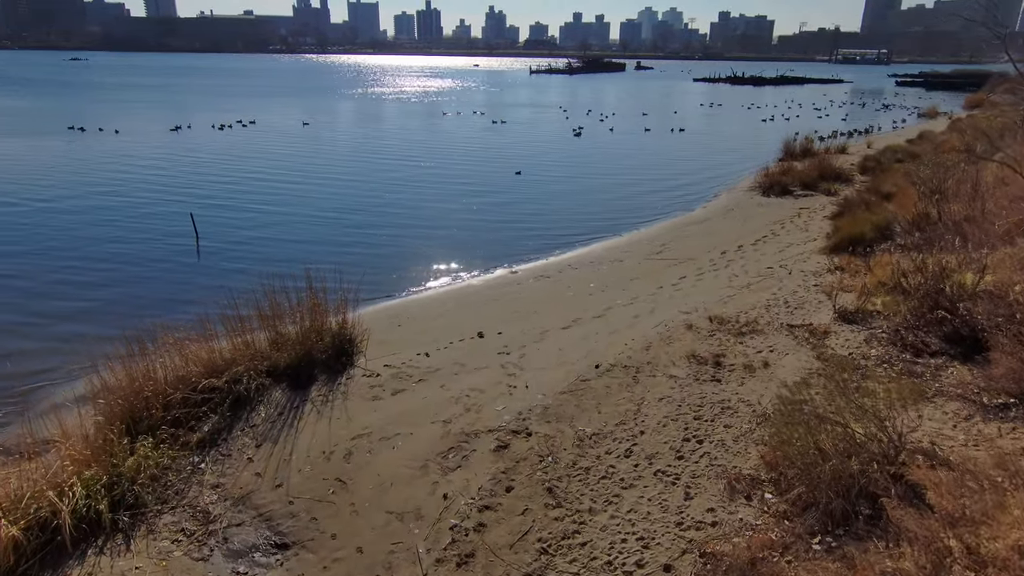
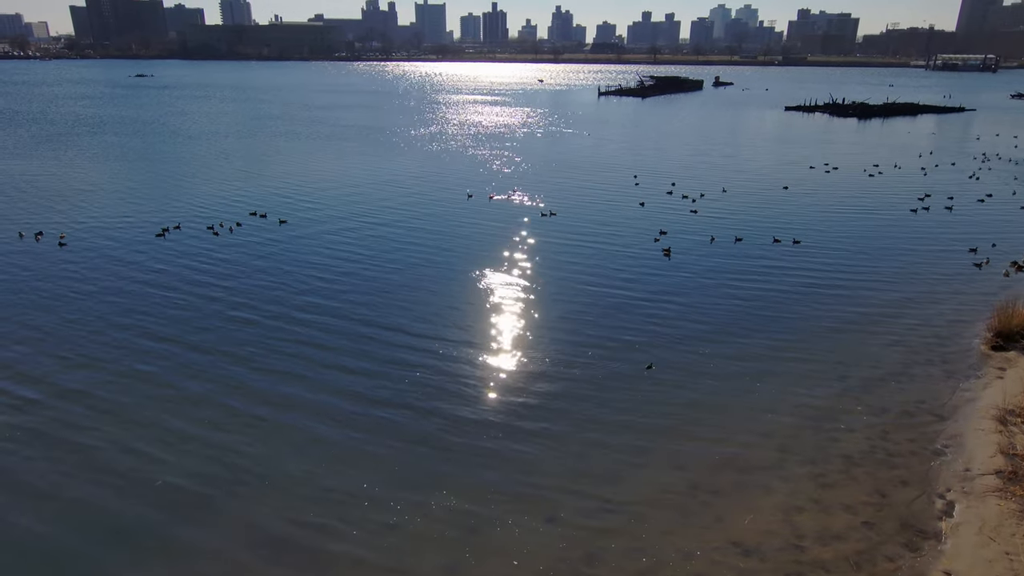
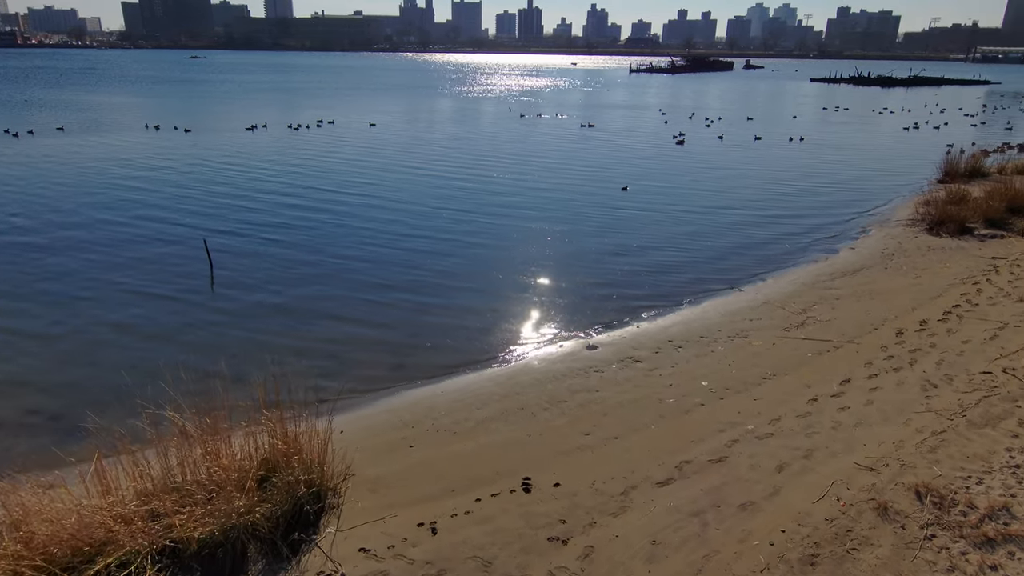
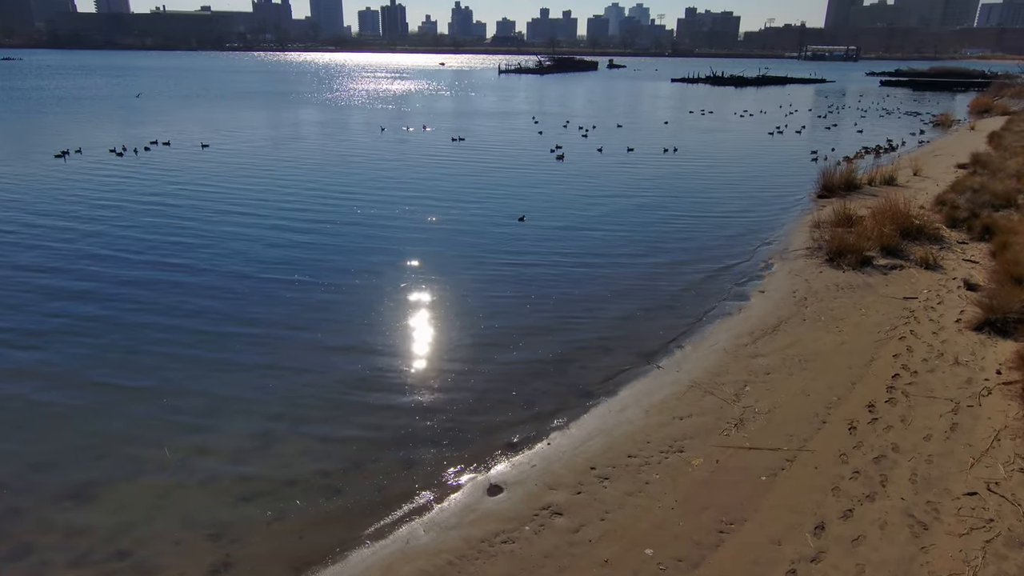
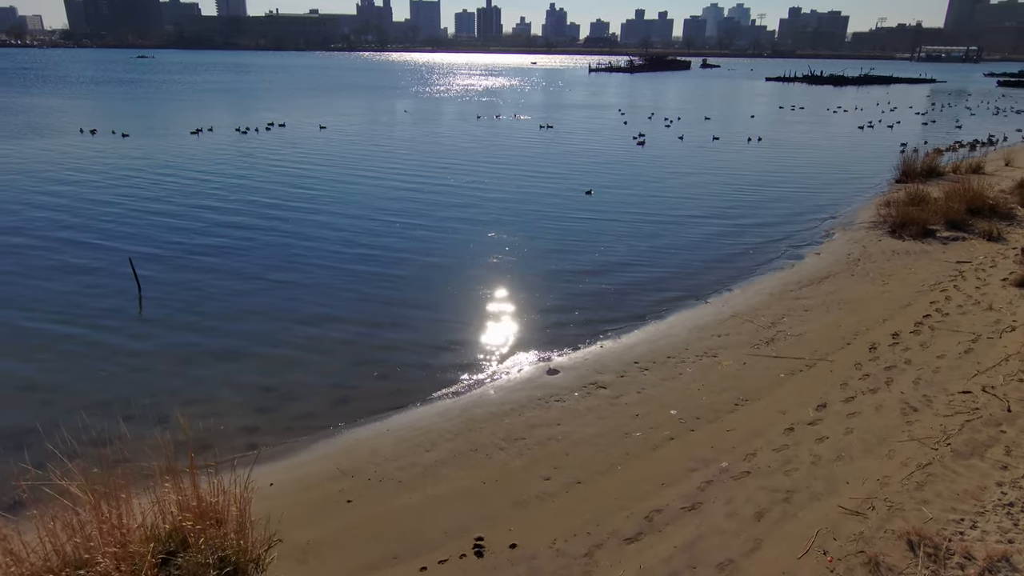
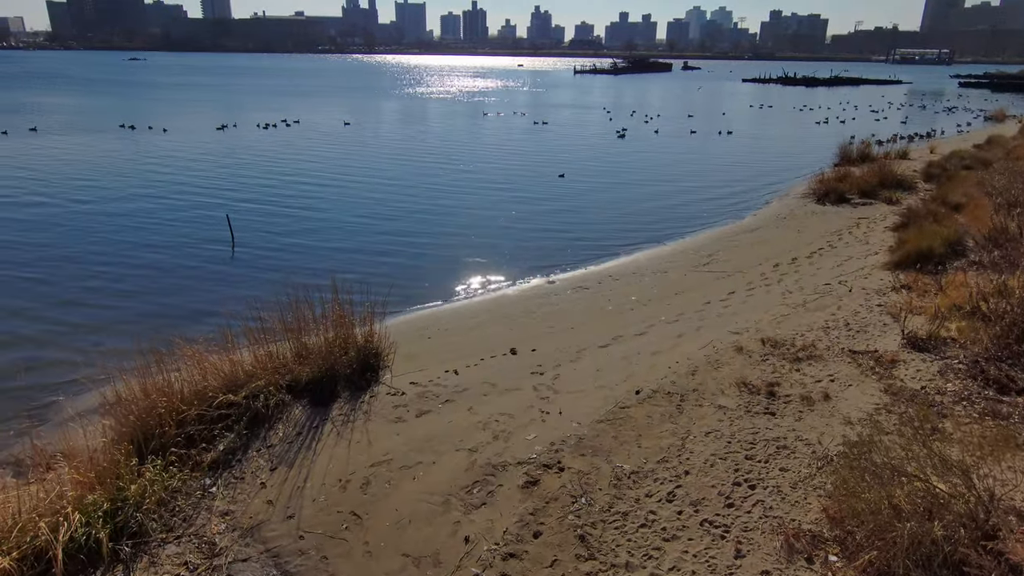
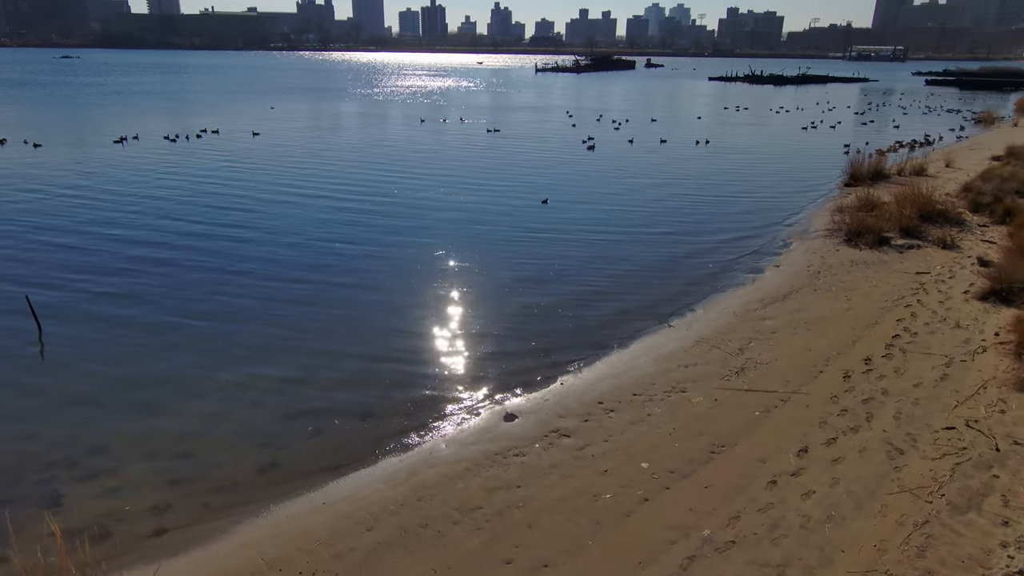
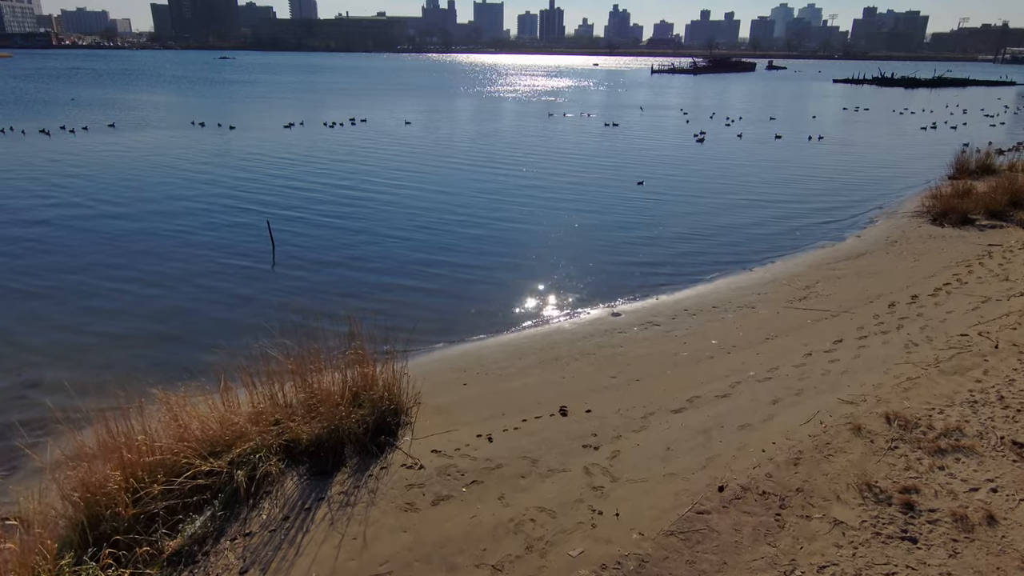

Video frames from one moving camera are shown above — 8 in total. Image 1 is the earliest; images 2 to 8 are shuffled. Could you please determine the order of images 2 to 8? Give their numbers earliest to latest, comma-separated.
6, 8, 3, 5, 7, 4, 2
